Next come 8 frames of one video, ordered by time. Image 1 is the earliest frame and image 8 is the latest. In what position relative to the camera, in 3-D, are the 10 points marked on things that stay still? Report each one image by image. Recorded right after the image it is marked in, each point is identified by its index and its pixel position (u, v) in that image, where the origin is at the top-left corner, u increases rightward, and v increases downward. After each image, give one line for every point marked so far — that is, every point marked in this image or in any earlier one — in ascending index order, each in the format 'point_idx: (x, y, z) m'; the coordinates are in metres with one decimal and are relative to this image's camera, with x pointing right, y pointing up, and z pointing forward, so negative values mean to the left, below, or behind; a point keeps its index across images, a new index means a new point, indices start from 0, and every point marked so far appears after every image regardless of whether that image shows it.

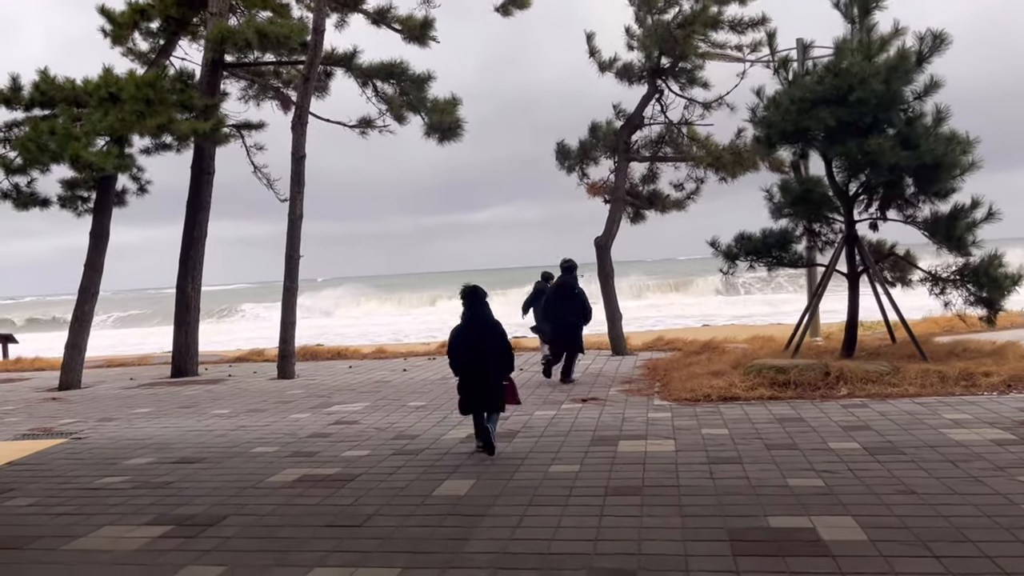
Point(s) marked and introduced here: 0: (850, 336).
0: (+4.2, -0.6, +10.7) m
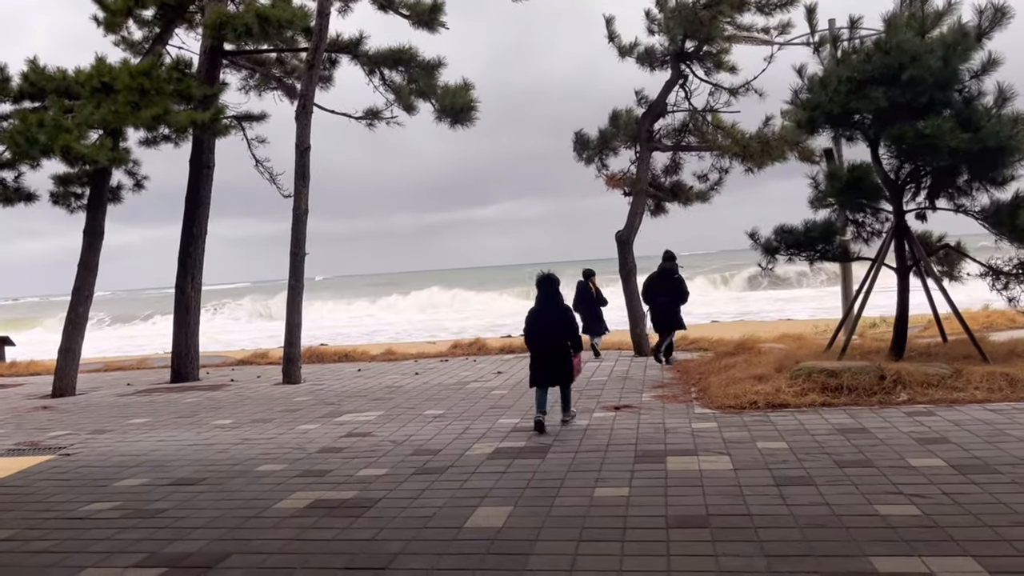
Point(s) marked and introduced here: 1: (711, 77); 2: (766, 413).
0: (+4.5, -0.5, +10.0) m
1: (+3.3, +3.5, +14.0) m
2: (+2.4, -1.2, +7.9) m
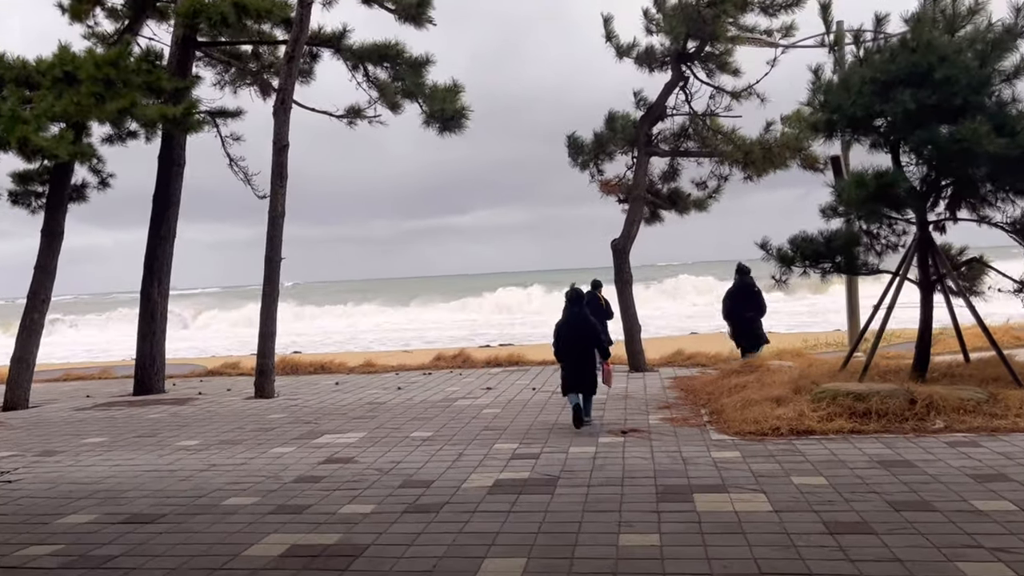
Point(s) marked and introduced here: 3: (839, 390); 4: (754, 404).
0: (+4.5, -0.7, +9.3) m
1: (+3.1, +3.3, +13.3) m
2: (+2.3, -1.3, +7.2) m
3: (+3.0, -0.9, +7.9) m
4: (+2.3, -1.1, +8.3) m
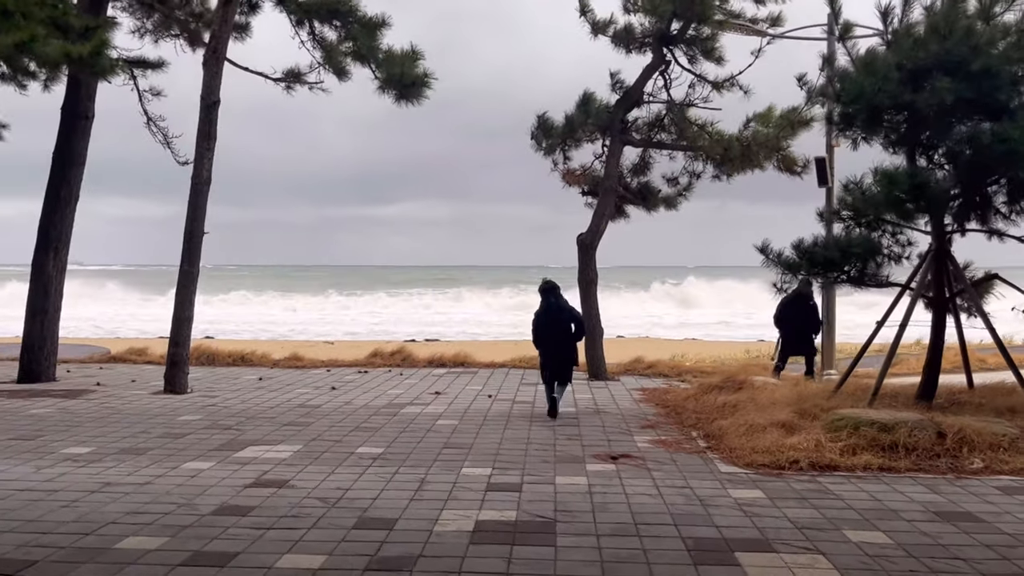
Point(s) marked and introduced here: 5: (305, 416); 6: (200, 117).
0: (+4.1, -0.9, +8.4) m
1: (+2.6, +3.2, +12.3) m
2: (+2.2, -1.4, +6.1) m
3: (+2.8, -1.0, +6.9) m
4: (+2.1, -1.2, +7.2) m
5: (-2.1, -1.3, +8.8) m
6: (-3.8, +2.1, +10.5) m
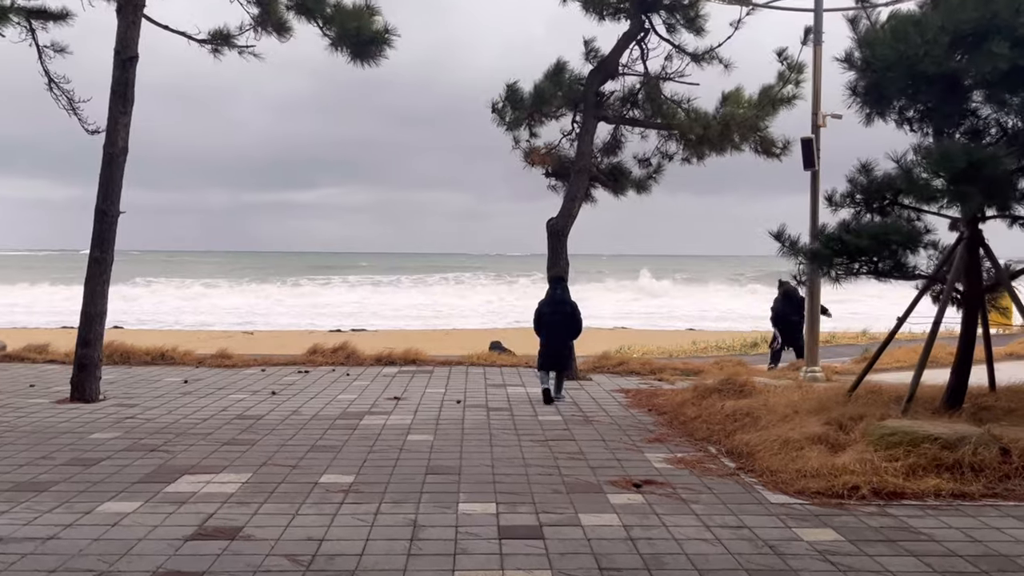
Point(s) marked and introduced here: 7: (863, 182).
0: (+4.0, -0.8, +7.6) m
1: (+2.1, +3.3, +11.2) m
2: (+2.2, -1.3, +5.1) m
3: (+2.8, -1.0, +5.9) m
4: (+2.1, -1.1, +6.2) m
5: (-2.3, -1.2, +7.4) m
6: (-4.1, +2.2, +8.9) m
7: (+3.4, +1.0, +8.2) m
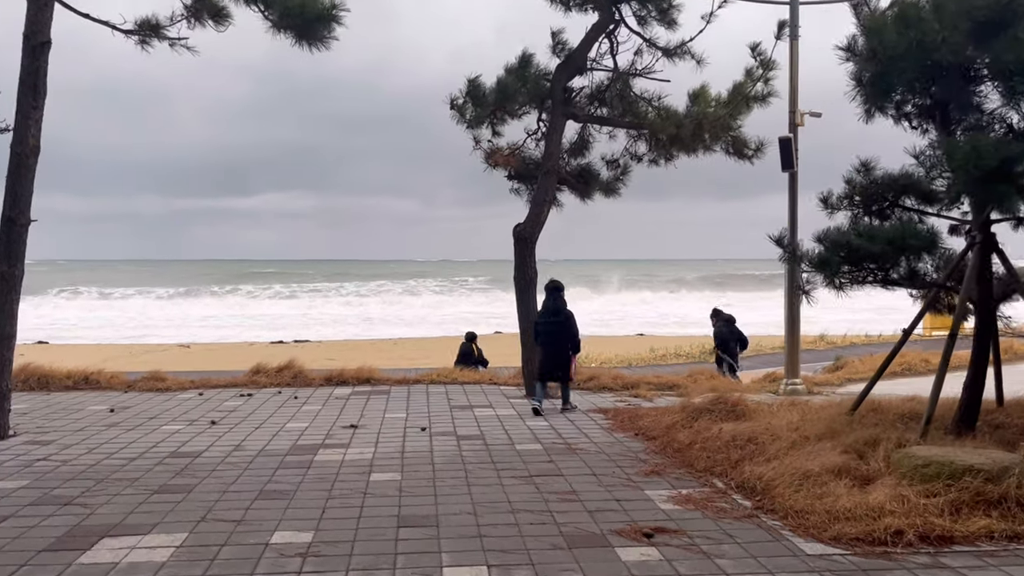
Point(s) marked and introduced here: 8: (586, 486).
0: (+3.8, -0.9, +7.0) m
1: (+1.7, +3.2, +10.5) m
2: (+2.2, -1.4, +4.4) m
3: (+2.7, -1.1, +5.3) m
4: (+2.0, -1.2, +5.5) m
5: (-2.5, -1.4, +6.4) m
6: (-4.4, +2.0, +7.8) m
7: (+3.1, +0.9, +7.6) m
8: (+0.5, -1.4, +5.9) m
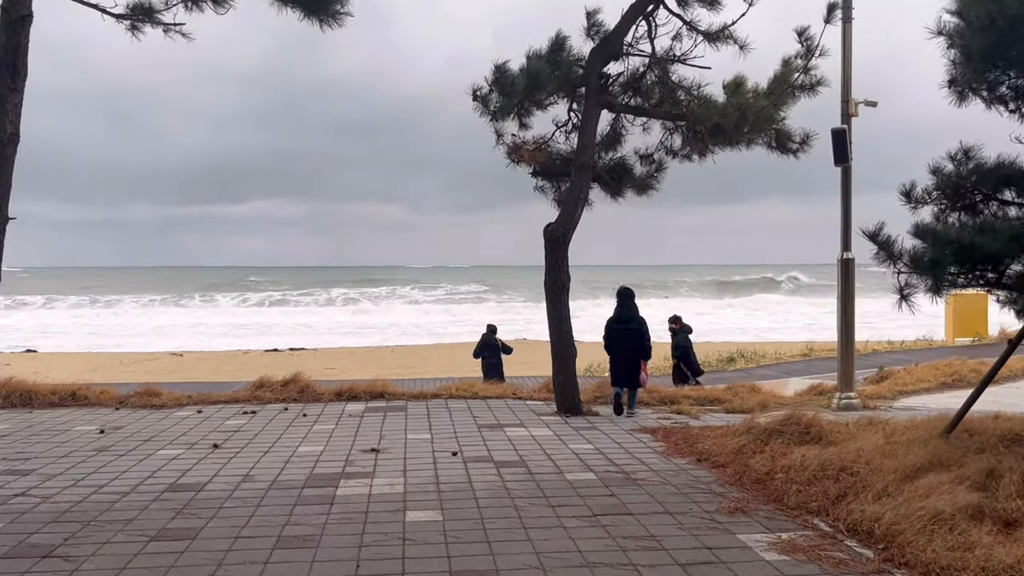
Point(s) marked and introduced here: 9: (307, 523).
0: (+4.1, -0.9, +6.1) m
1: (+2.0, +3.1, +9.6) m
2: (+2.6, -1.4, +3.5) m
3: (+3.1, -1.1, +4.4) m
4: (+2.3, -1.3, +4.5) m
5: (-2.1, -1.4, +5.4) m
6: (-4.1, +2.0, +6.8) m
7: (+3.5, +0.9, +6.7) m
8: (+0.9, -1.4, +5.0) m
9: (-1.2, -1.4, +5.2) m
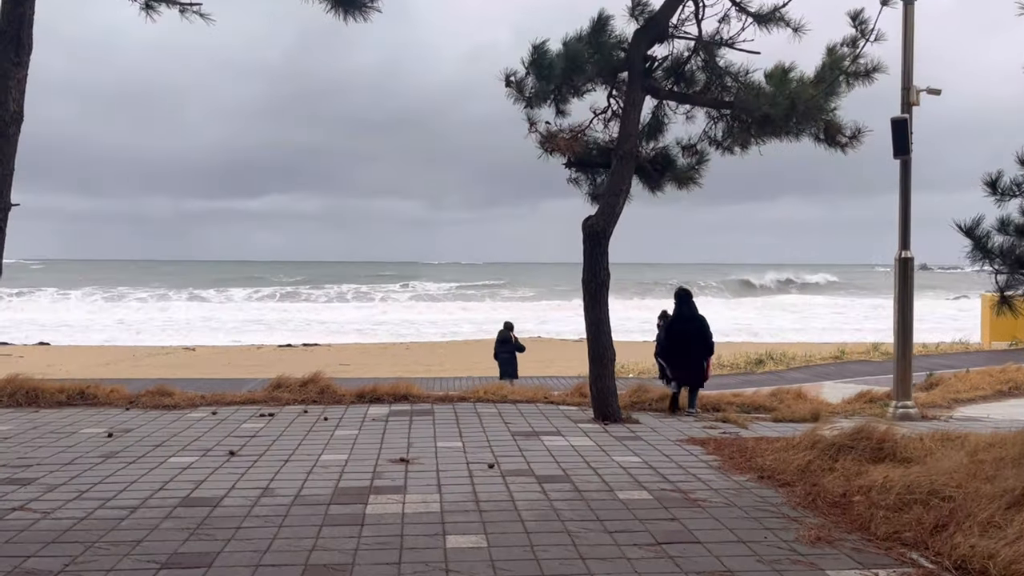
0: (+4.4, -1.0, +5.4) m
1: (+2.4, +3.1, +9.0) m
2: (+2.9, -1.4, +2.9) m
3: (+3.4, -1.1, +3.7) m
4: (+2.6, -1.3, +3.9) m
5: (-1.8, -1.4, +4.9) m
6: (-3.7, +2.0, +6.3) m
7: (+3.8, +0.9, +6.1) m
8: (+1.2, -1.4, +4.4) m
9: (-1.0, -1.4, +4.6) m
